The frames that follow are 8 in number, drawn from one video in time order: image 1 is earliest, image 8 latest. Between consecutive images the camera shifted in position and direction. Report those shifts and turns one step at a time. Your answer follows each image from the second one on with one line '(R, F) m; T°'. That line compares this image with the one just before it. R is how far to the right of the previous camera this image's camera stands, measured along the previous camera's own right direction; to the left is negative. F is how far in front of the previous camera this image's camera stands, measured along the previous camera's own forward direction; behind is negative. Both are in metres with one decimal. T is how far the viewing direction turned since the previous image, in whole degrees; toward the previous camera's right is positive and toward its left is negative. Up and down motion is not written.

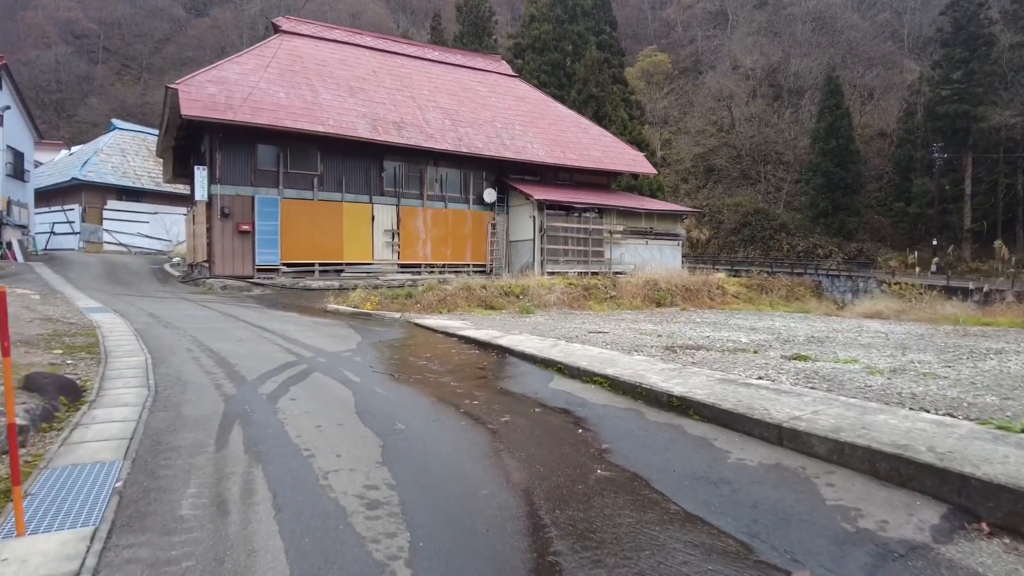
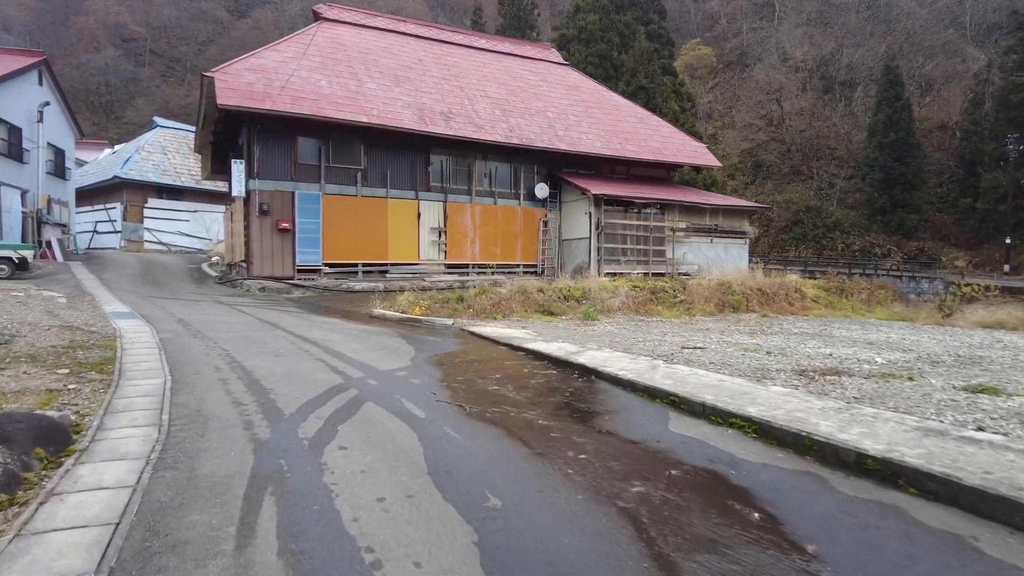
(-0.5, +1.3) m; -3°
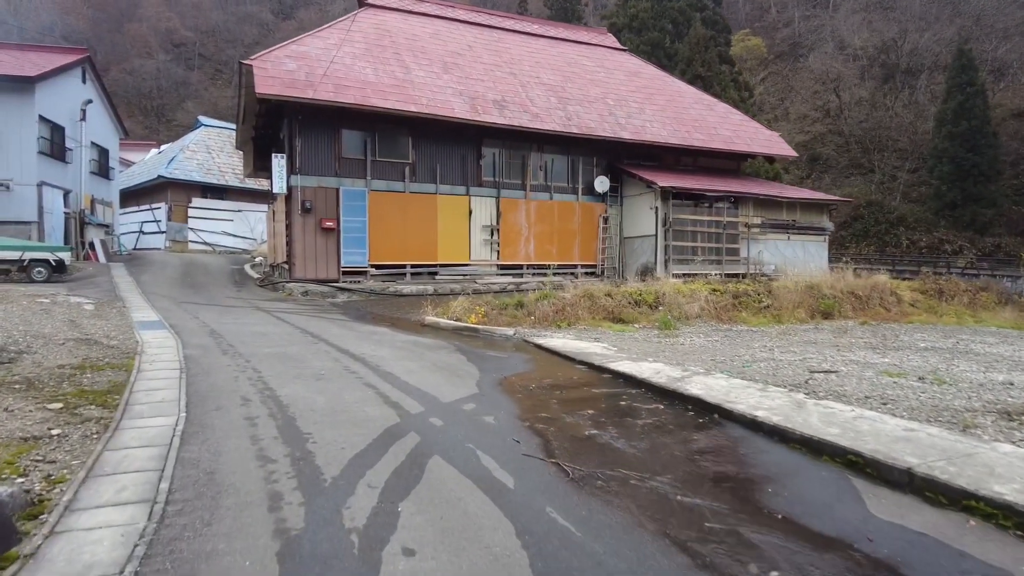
(-0.4, +1.3) m; -4°
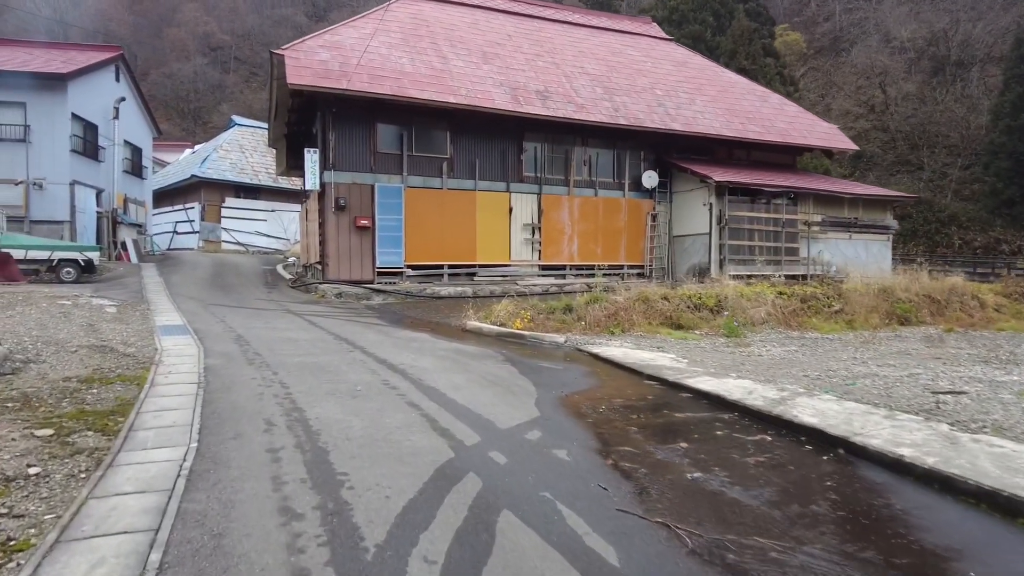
(-0.3, +0.9) m; -3°
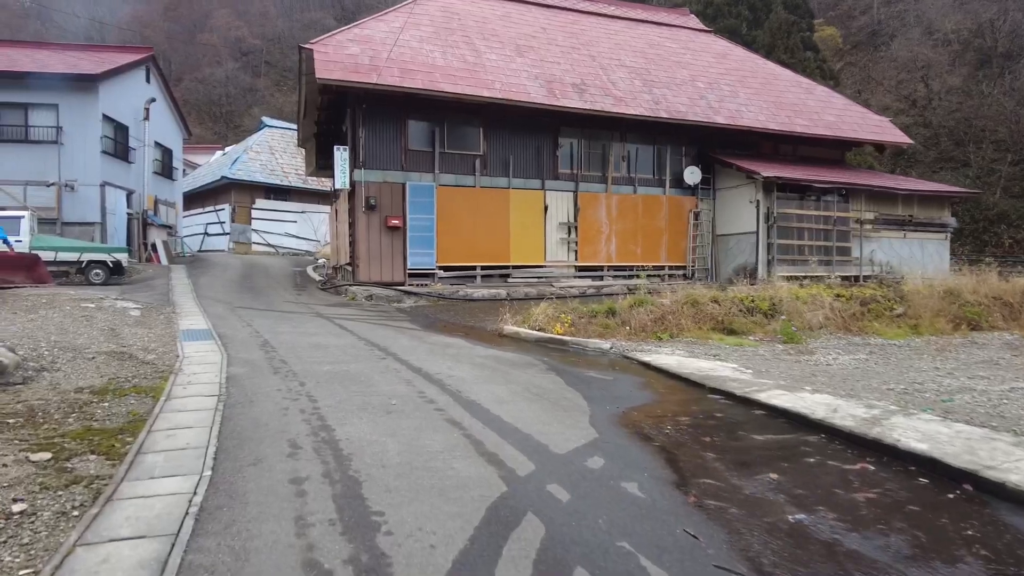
(-0.2, +0.6) m; -2°
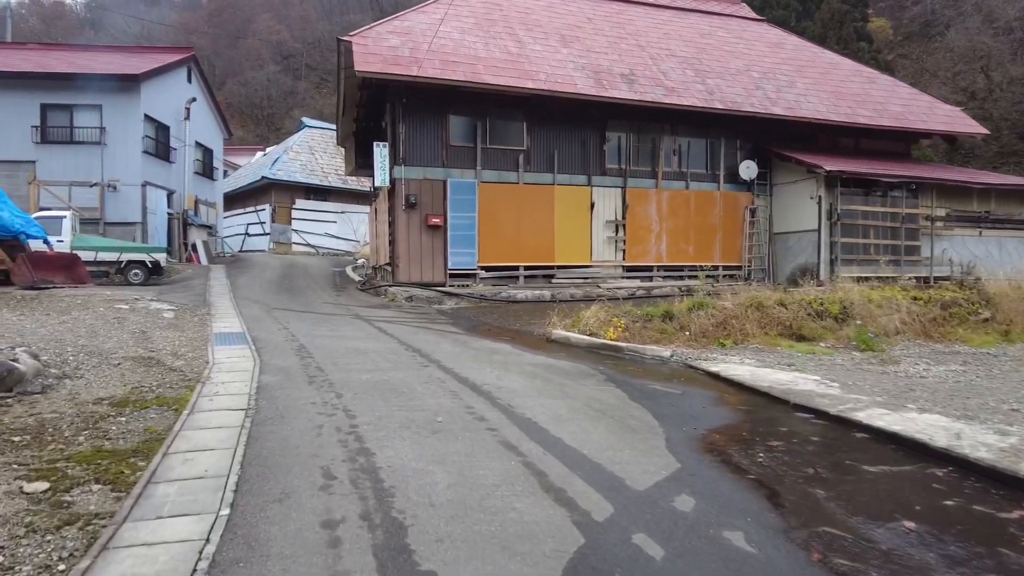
(-0.2, +0.6) m; -3°
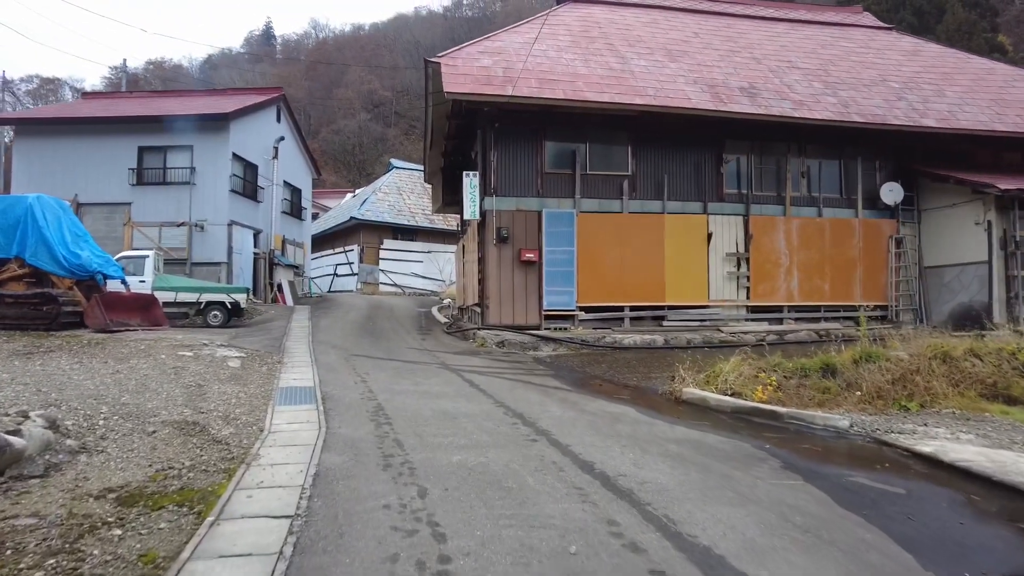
(-0.4, +1.5) m; -7°
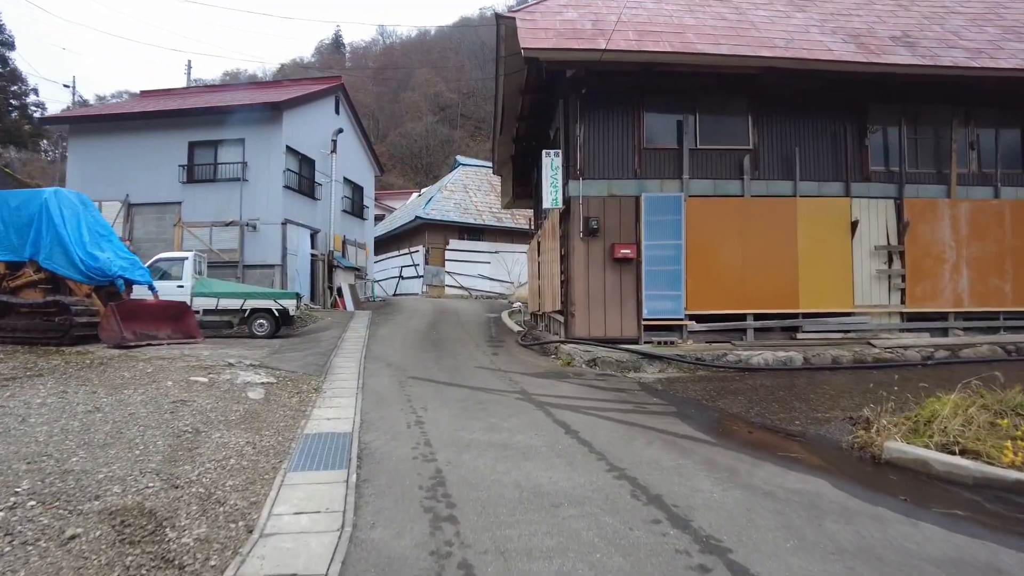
(-0.4, +2.1) m; -6°
